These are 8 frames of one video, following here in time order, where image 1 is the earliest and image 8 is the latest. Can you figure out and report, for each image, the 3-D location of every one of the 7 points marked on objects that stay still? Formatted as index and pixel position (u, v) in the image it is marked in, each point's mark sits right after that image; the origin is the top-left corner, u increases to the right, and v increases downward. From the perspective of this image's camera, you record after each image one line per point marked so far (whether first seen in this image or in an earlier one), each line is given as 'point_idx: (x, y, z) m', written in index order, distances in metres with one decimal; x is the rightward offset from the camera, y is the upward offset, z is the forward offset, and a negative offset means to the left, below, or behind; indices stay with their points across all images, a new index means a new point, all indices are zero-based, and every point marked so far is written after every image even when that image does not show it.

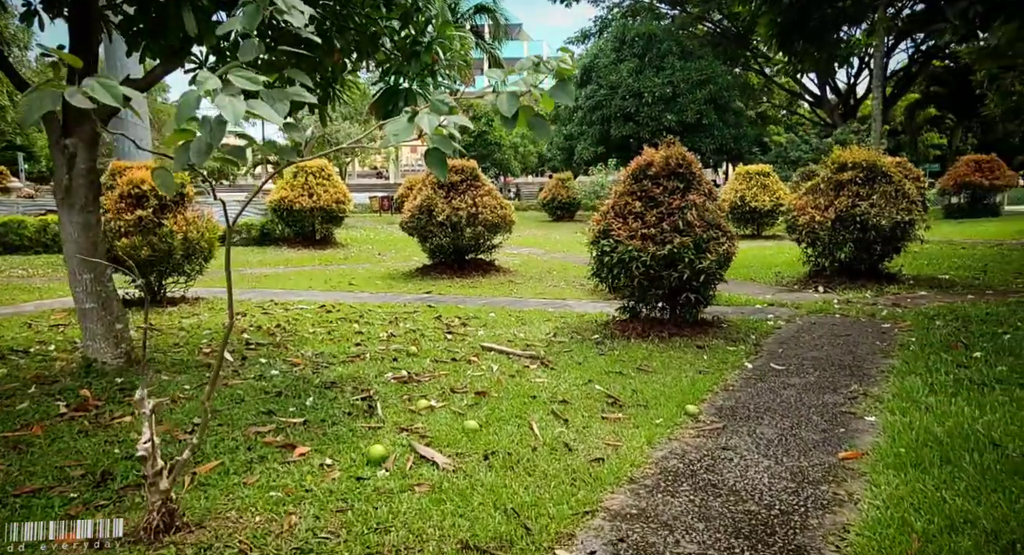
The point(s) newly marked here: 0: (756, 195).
0: (+4.6, +1.6, +15.0) m
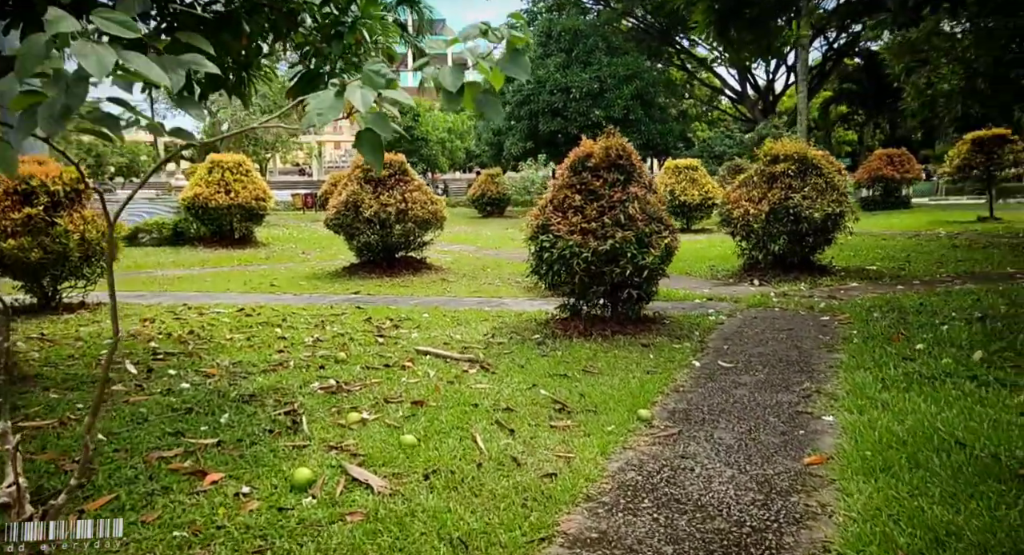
0: (+3.3, +1.7, +15.1) m
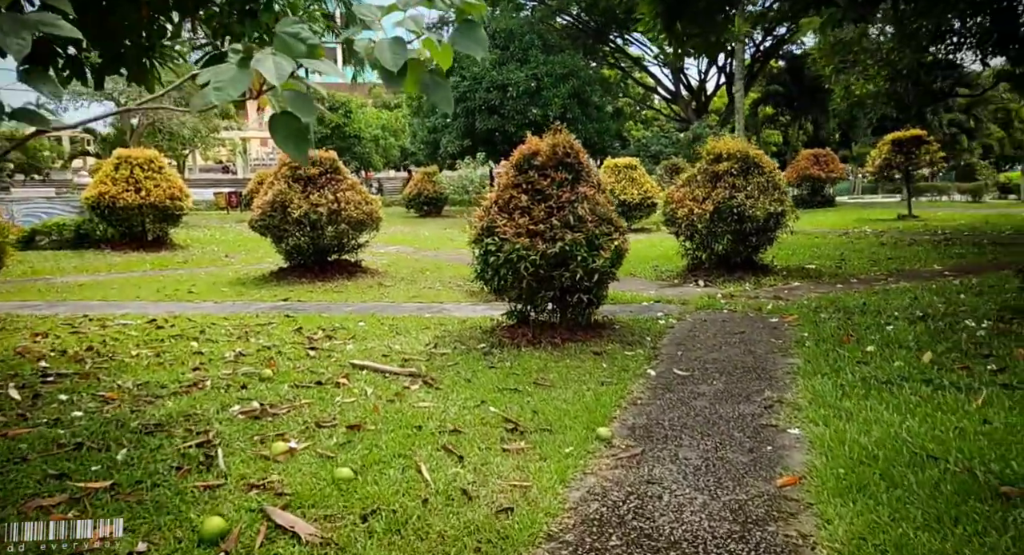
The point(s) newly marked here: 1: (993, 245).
0: (+2.1, +1.7, +15.0) m
1: (+6.2, +0.4, +10.2) m
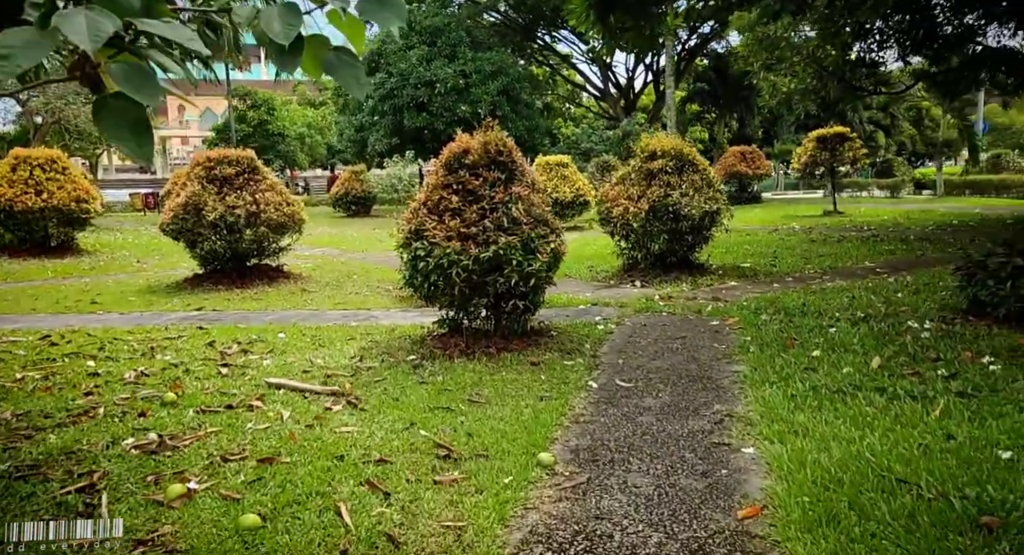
0: (+0.9, +1.7, +14.8) m
1: (+5.3, +0.5, +10.4) m
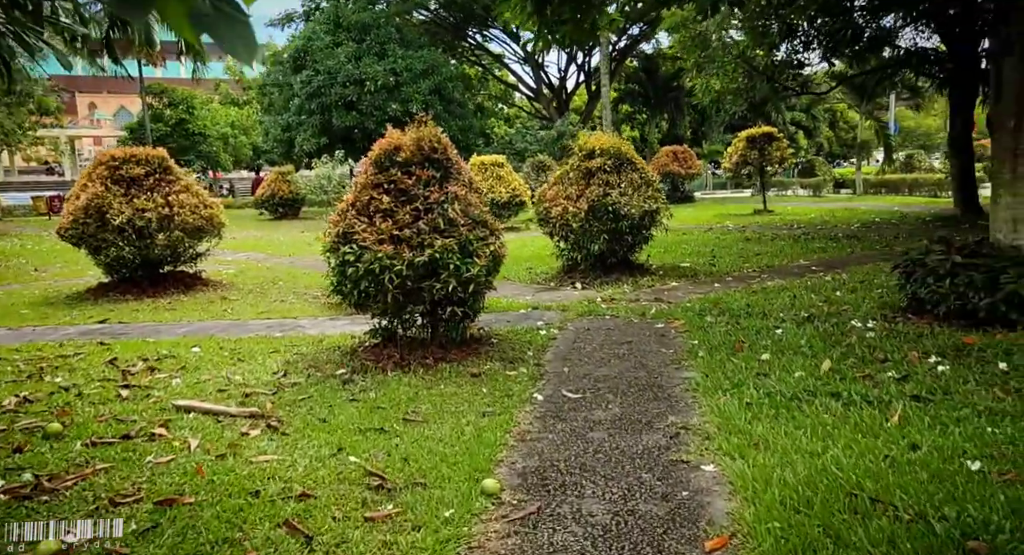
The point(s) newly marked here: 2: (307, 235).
0: (-0.4, +1.7, +14.5) m
1: (+4.5, +0.5, +10.5) m
2: (-3.4, +0.7, +13.2) m
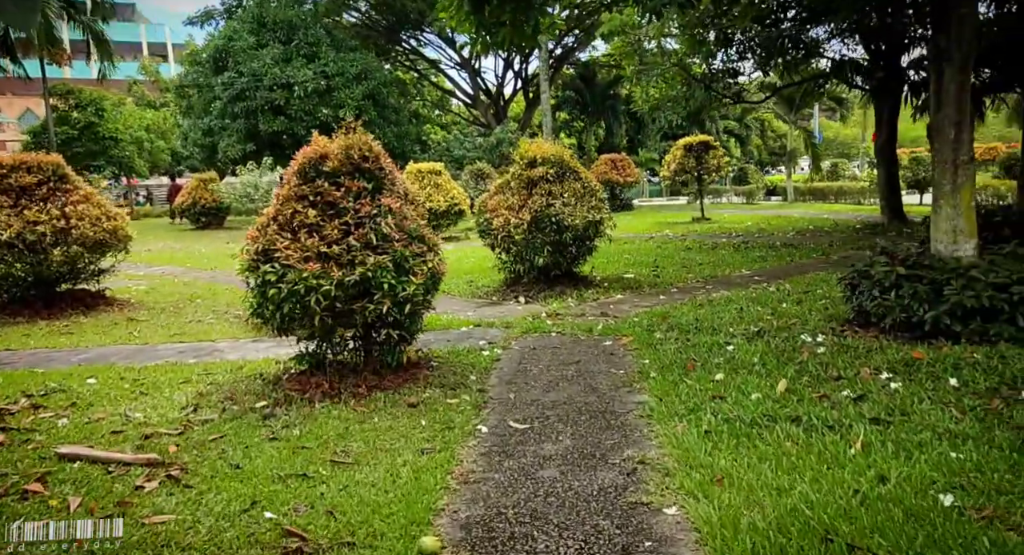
0: (-1.5, +1.5, +14.2) m
1: (+3.7, +0.4, +10.5) m
2: (-4.4, +0.5, +12.6) m
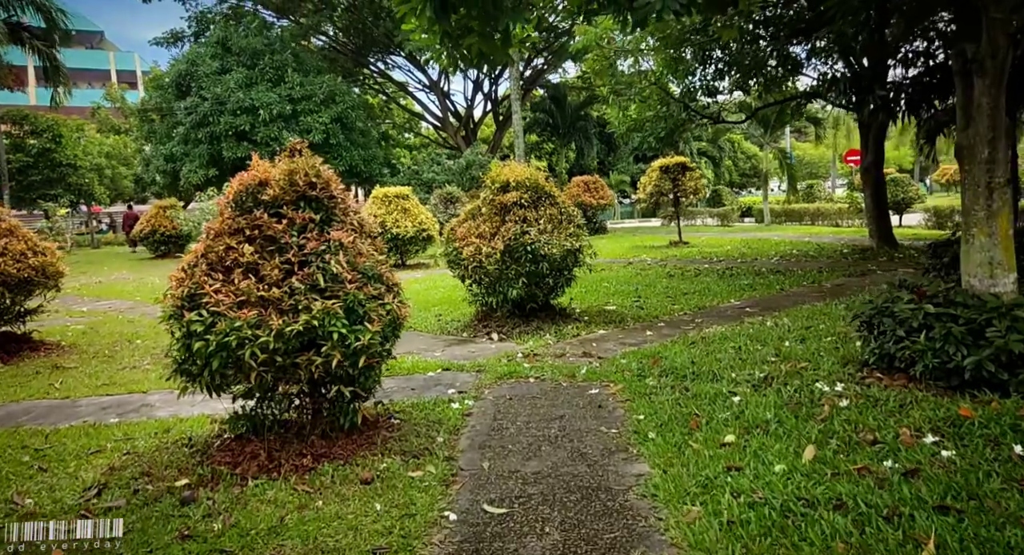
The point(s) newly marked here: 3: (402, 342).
0: (-2.0, +1.0, +13.5) m
1: (+3.3, +0.1, +10.0) m
2: (-4.8, 0.0, +11.8) m
3: (-0.9, -0.6, +6.9) m
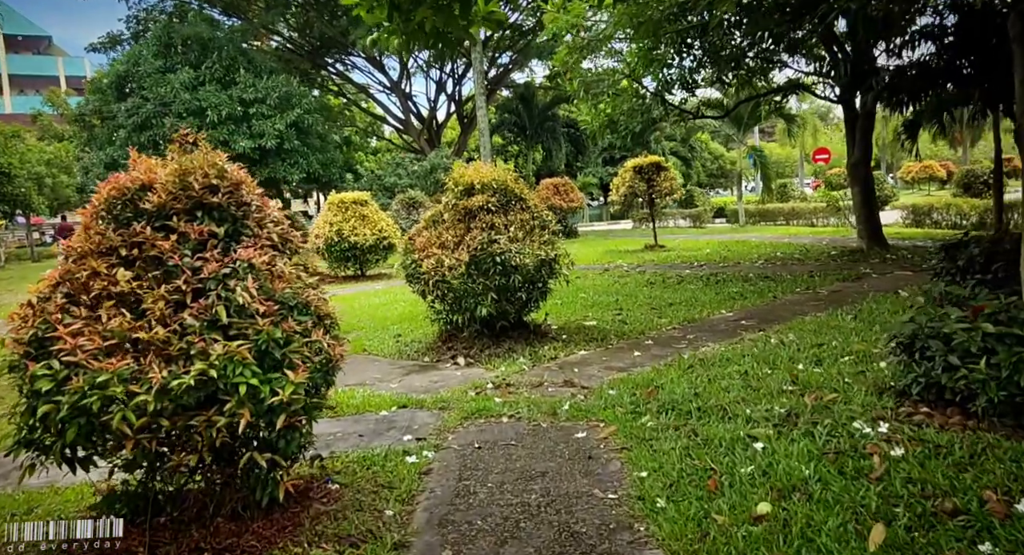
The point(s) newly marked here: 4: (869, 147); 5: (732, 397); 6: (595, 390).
0: (-2.5, +0.8, +12.5) m
1: (+2.9, 0.0, +9.3) m
2: (-5.3, -0.2, +10.8) m
3: (-1.2, -0.7, +6.0) m
4: (+5.0, +1.8, +11.2) m
5: (+1.2, -0.6, +4.2) m
6: (+0.5, -0.7, +4.7) m
